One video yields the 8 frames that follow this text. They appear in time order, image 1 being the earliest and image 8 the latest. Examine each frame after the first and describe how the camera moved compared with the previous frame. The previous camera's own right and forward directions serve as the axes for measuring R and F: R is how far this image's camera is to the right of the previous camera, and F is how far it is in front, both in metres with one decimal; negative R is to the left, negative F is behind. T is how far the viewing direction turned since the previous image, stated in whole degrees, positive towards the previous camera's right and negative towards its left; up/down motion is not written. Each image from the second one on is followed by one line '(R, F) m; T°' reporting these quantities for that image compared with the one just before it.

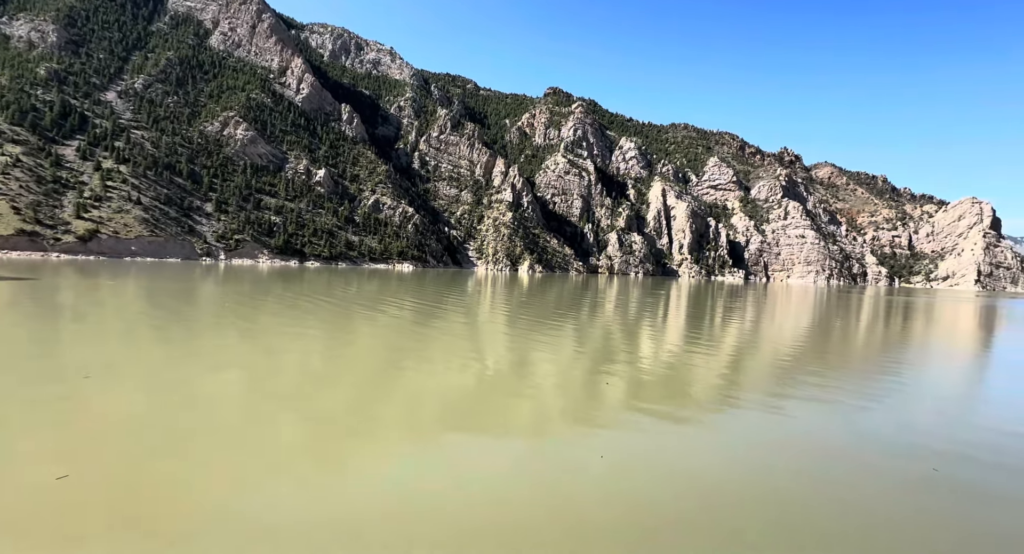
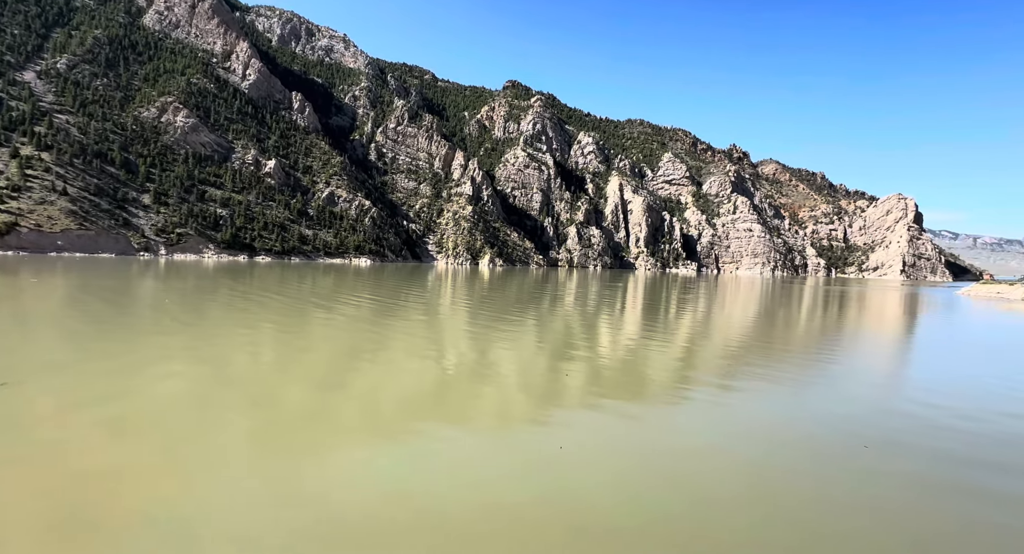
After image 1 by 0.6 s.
(+0.1, +1.0) m; +4°
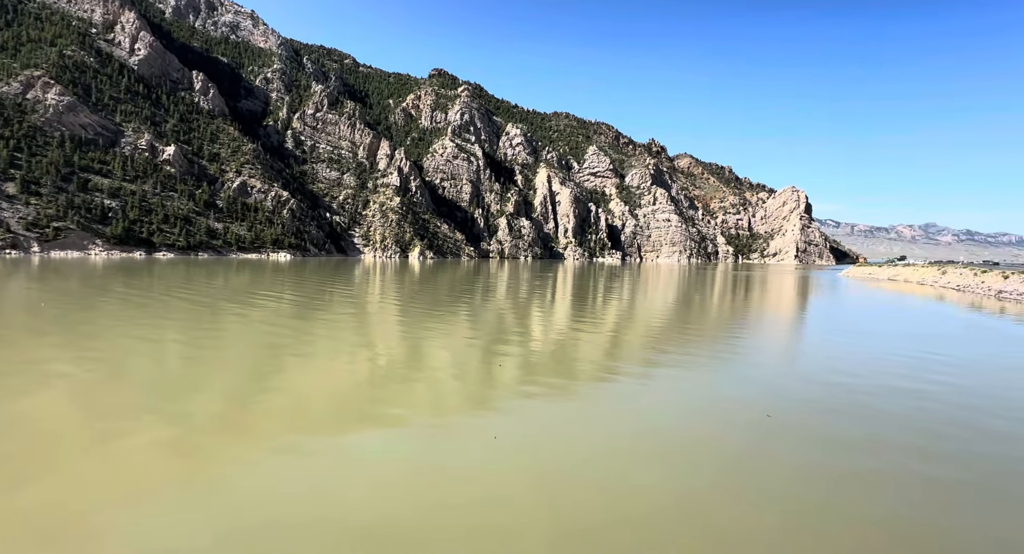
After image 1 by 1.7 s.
(+0.2, +2.0) m; +7°
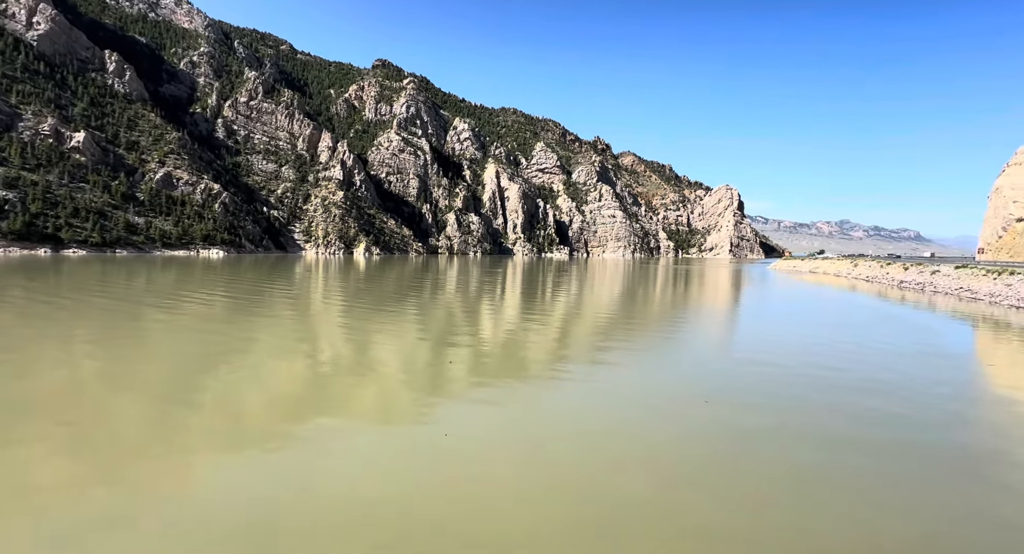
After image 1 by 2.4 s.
(+0.2, +1.8) m; +5°
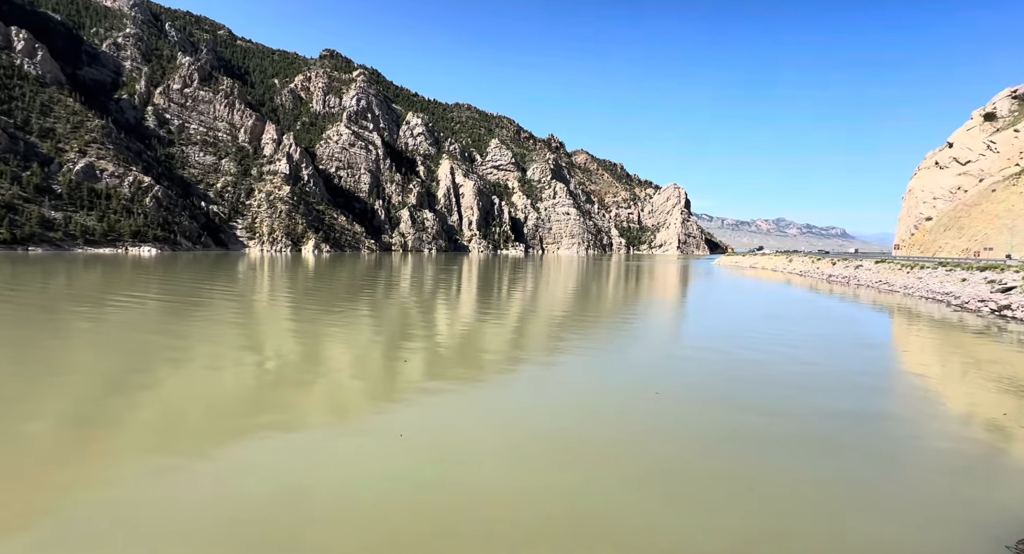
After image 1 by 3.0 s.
(+0.2, +1.8) m; +4°
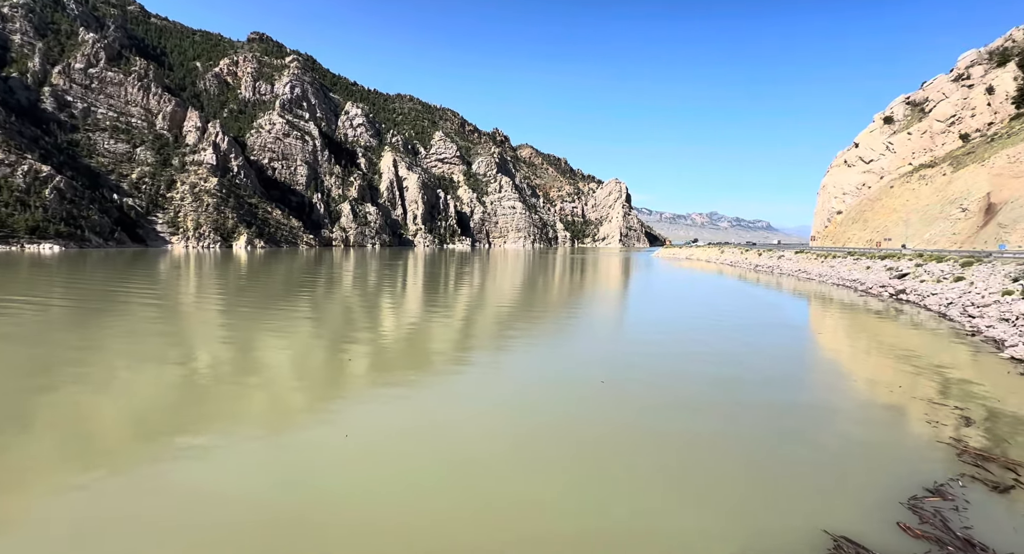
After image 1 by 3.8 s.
(+1.2, +0.9) m; +5°
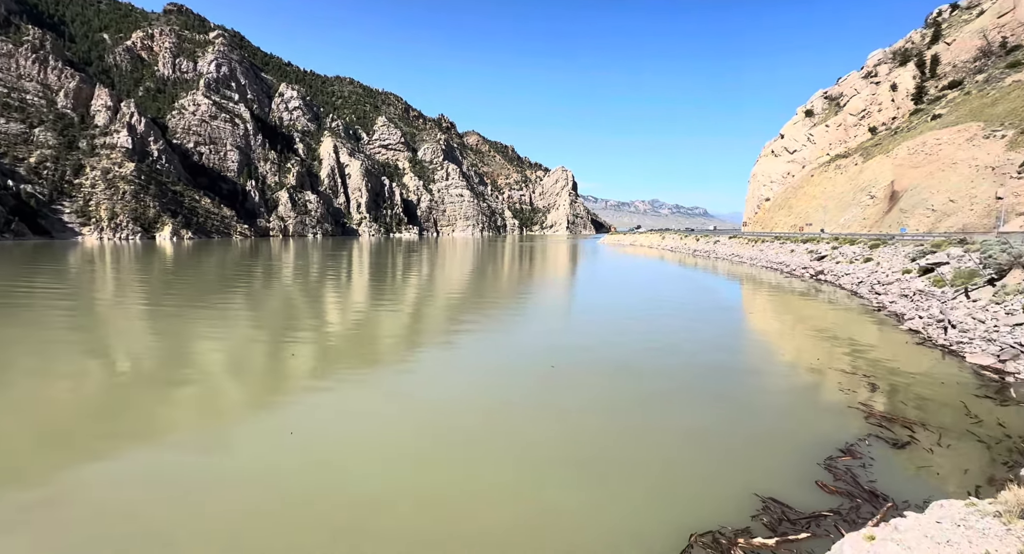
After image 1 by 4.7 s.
(+0.2, -1.7) m; +5°
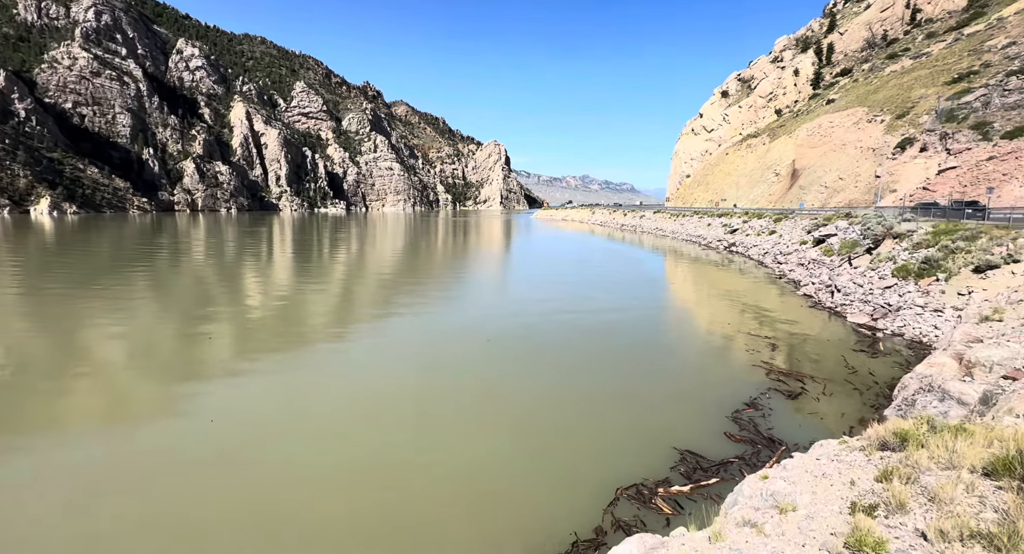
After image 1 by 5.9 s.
(+0.1, -1.9) m; +6°
